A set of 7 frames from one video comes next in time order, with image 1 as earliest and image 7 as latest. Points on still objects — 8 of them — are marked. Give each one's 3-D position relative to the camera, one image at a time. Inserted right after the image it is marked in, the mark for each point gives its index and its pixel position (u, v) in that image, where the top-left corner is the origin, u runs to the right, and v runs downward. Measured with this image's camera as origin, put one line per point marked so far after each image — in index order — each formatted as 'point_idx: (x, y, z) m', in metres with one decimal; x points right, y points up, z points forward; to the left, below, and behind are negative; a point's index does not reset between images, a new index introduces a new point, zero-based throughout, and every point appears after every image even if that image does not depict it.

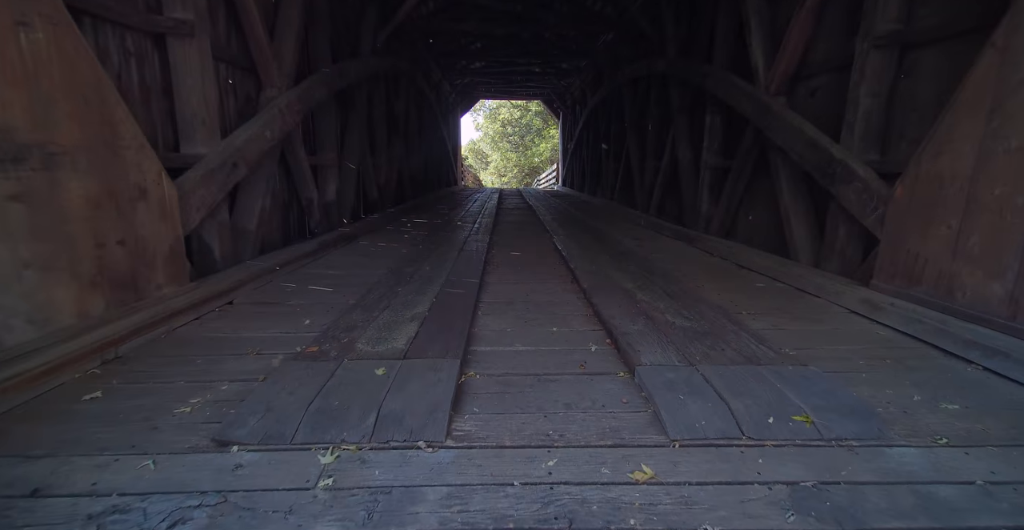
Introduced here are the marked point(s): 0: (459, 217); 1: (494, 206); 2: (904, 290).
0: (-0.7, +0.6, +6.2) m
1: (-0.3, +0.9, +7.6) m
2: (+1.6, -0.1, +2.0) m
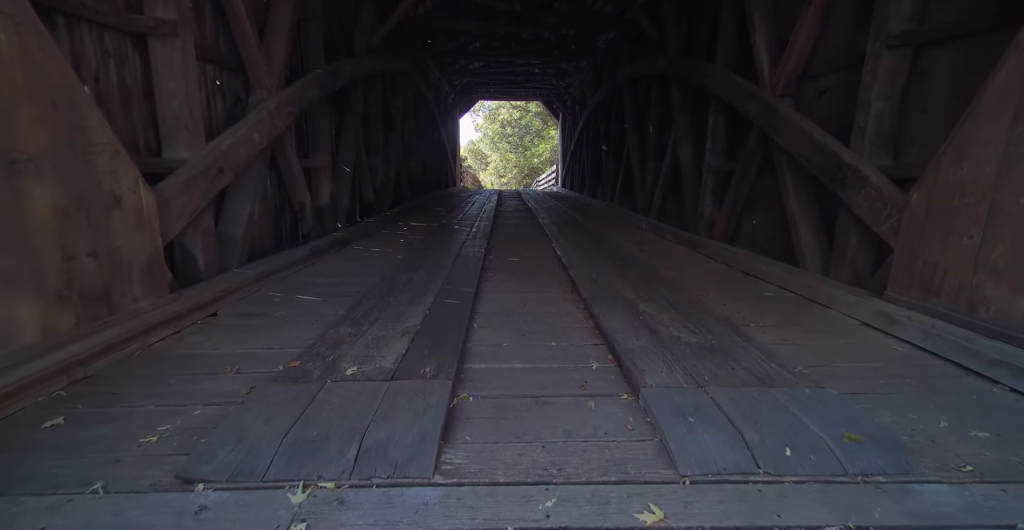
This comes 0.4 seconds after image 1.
0: (-0.7, +0.6, +6.1) m
1: (-0.3, +0.9, +7.5) m
2: (+1.6, -0.1, +1.9) m
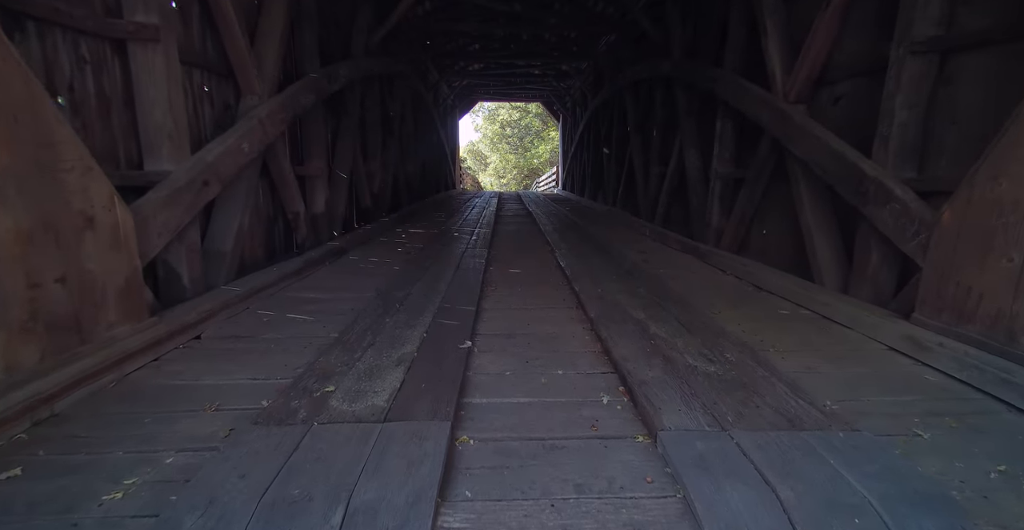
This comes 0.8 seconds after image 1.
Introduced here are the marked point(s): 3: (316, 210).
0: (-0.7, +0.5, +6.0) m
1: (-0.3, +0.8, +7.4) m
2: (+1.6, -0.2, +1.8) m
3: (-1.6, +0.4, +3.9) m
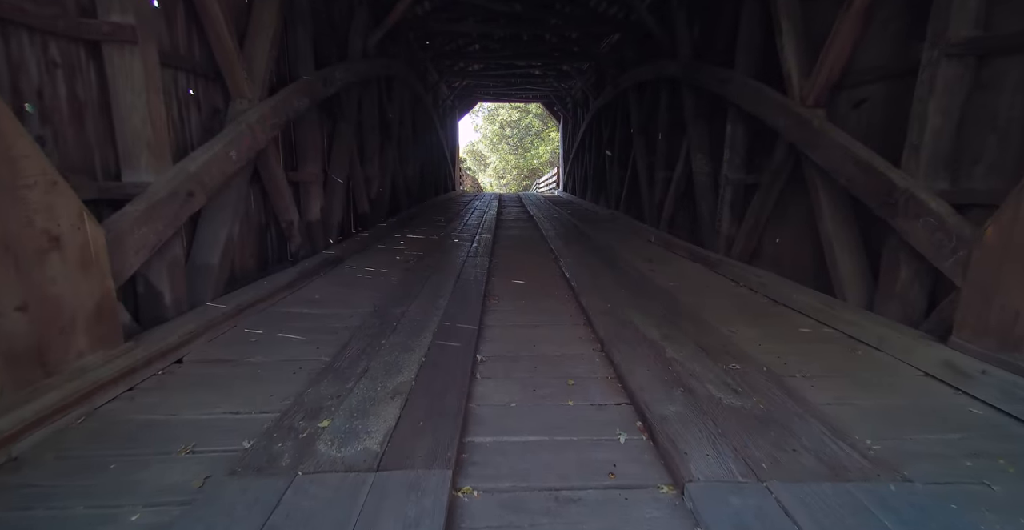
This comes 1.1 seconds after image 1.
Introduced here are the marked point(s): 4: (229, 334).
0: (-0.7, +0.4, +5.8) m
1: (-0.3, +0.7, +7.2) m
2: (+1.7, -0.3, +1.7) m
3: (-1.6, +0.4, +3.8) m
4: (-1.3, -0.3, +2.2) m
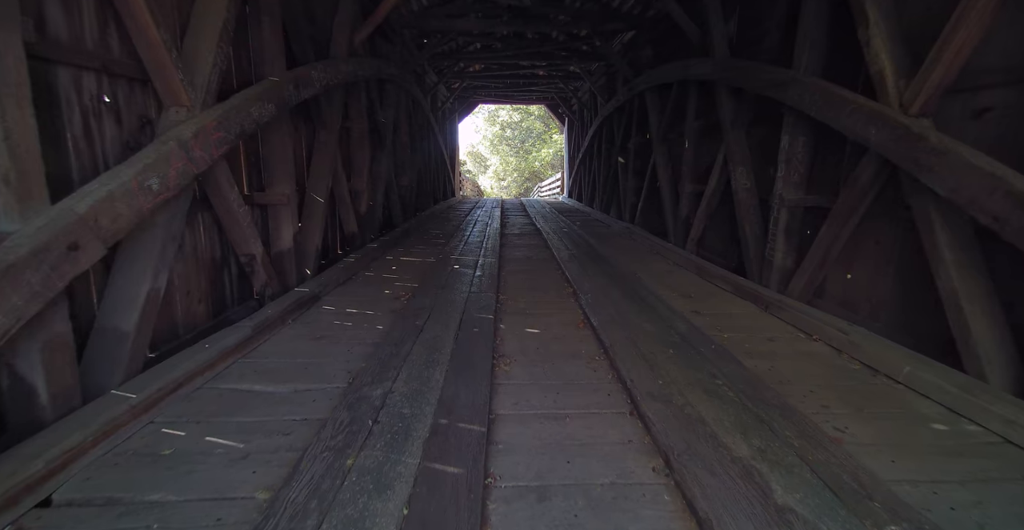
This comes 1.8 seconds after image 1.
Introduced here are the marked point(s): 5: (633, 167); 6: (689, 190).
0: (-0.6, +0.2, +5.2) m
1: (-0.2, +0.5, +6.6) m
2: (+1.7, -0.5, +1.0) m
3: (-1.5, +0.1, +3.2) m
4: (-1.2, -0.6, +1.6) m
5: (+1.7, +1.4, +6.8) m
6: (+1.7, +0.7, +4.8) m
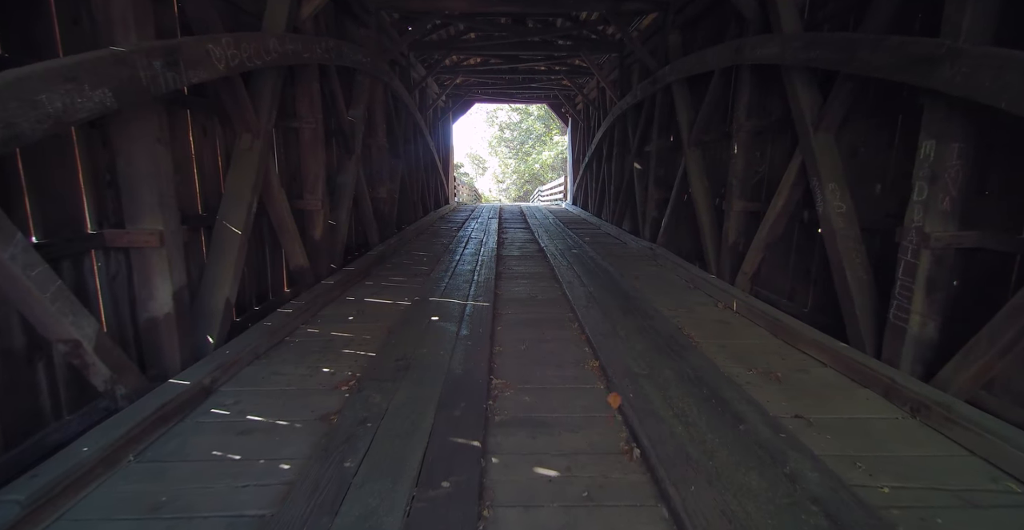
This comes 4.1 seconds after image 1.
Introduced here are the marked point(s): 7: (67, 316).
0: (-0.6, -0.2, +4.1) m
1: (-0.2, +0.1, +5.5) m
2: (+1.7, -0.8, -0.1) m
3: (-1.5, -0.2, +2.1) m
4: (-1.2, -0.9, +0.5) m
5: (+1.7, +1.0, +5.7) m
6: (+1.7, +0.4, +3.7) m
7: (-1.5, -0.2, +1.7) m
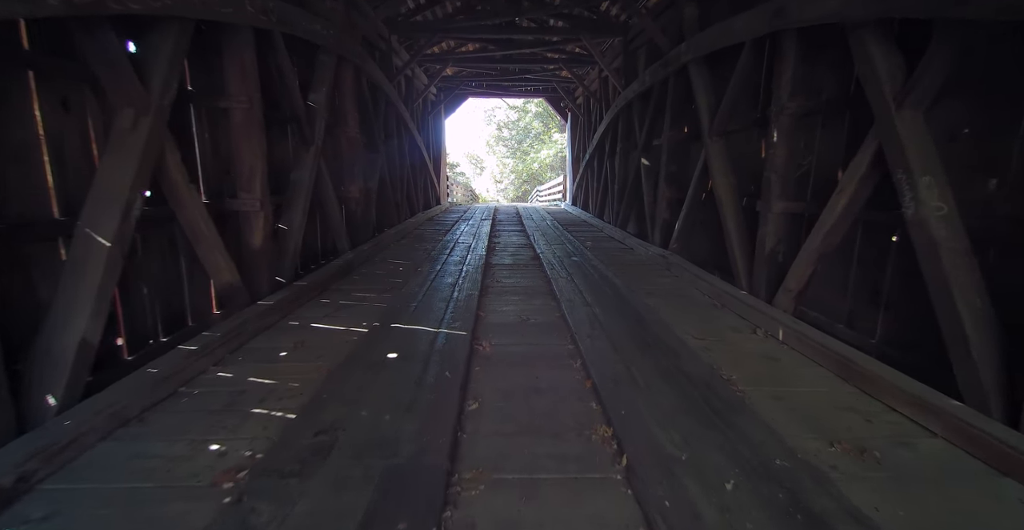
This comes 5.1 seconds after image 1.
0: (-0.7, -0.3, +3.4) m
1: (-0.3, 0.0, +4.8) m
2: (+1.7, -0.9, -0.8) m
3: (-1.6, -0.3, +1.3) m
4: (-1.3, -1.0, -0.3) m
5: (+1.6, +1.0, +5.0) m
6: (+1.7, +0.3, +3.0) m
7: (-1.6, -0.3, +0.9) m
